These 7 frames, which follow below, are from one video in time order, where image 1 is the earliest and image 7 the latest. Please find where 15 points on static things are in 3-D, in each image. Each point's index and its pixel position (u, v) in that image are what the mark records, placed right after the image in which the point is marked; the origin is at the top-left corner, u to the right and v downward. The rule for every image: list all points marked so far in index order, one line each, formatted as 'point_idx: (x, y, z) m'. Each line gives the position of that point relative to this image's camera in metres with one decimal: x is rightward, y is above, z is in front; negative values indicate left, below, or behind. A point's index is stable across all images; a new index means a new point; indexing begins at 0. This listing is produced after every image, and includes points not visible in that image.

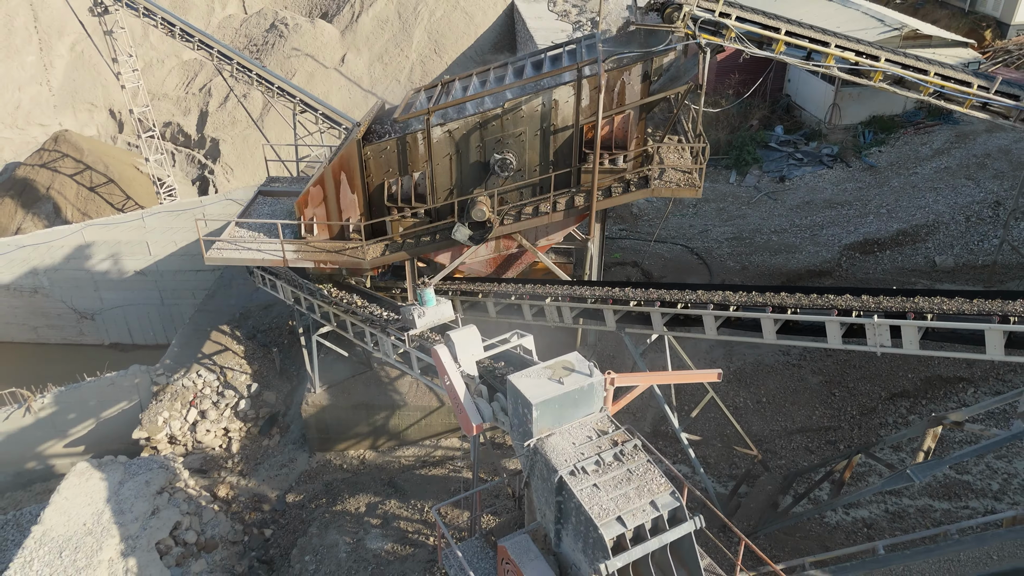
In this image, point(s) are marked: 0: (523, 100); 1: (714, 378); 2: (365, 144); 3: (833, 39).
0: (+0.2, +2.7, +10.8) m
1: (+2.0, -0.9, +7.6) m
2: (-2.2, +2.2, +11.5) m
3: (+4.4, +3.4, +10.5) m
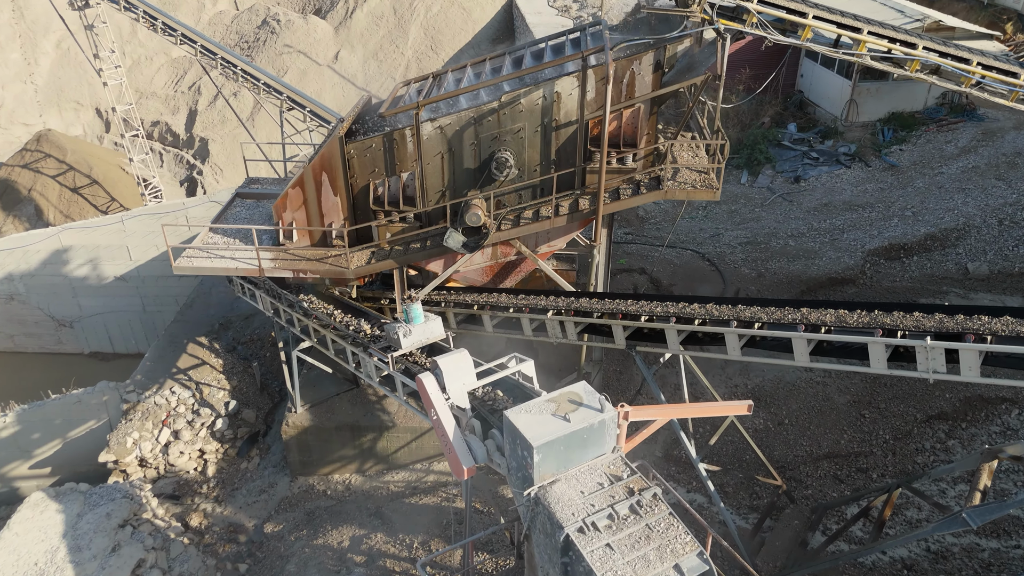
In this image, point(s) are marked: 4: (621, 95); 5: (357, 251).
0: (+0.1, +2.5, +9.8) m
1: (+2.0, -1.1, +6.6) m
2: (-2.3, +2.0, +10.4) m
3: (+4.4, +3.3, +9.5) m
4: (+1.4, +2.5, +9.8) m
5: (-2.2, +0.5, +10.9) m
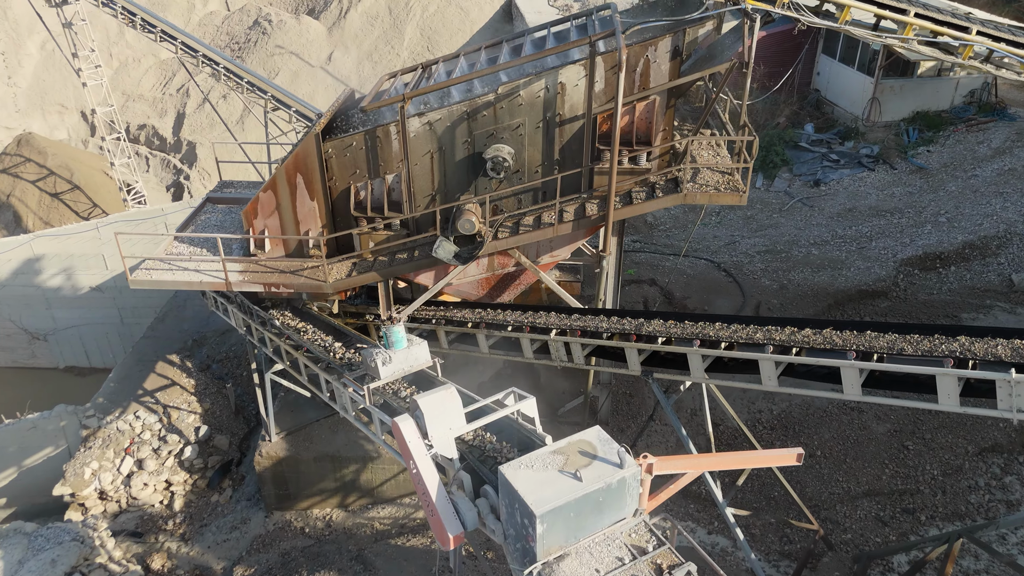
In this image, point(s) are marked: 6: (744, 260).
0: (+0.1, +2.3, +8.6) m
1: (+2.0, -1.2, +5.4) m
2: (-2.3, +1.8, +9.3) m
3: (+4.4, +3.1, +8.3) m
4: (+1.4, +2.3, +8.6) m
5: (-2.2, +0.3, +9.7) m
6: (+4.1, +0.5, +13.5) m
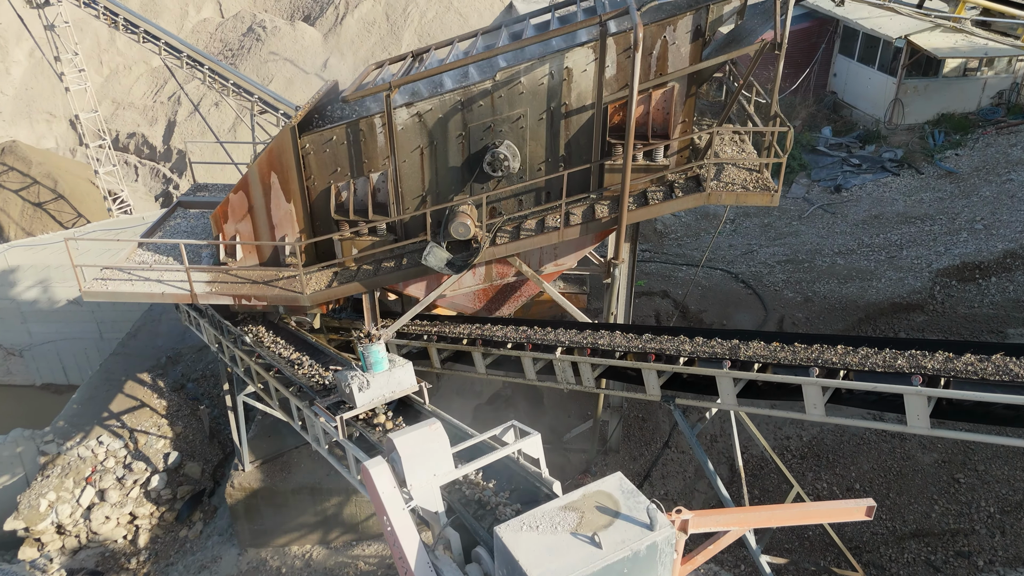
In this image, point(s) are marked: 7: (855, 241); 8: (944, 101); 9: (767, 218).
0: (+0.1, +2.2, +7.6) m
1: (+2.0, -1.3, +4.3) m
2: (-2.3, +1.7, +8.3) m
3: (+4.4, +3.0, +7.3) m
4: (+1.4, +2.2, +7.6) m
5: (-2.2, +0.2, +8.7) m
6: (+4.1, +0.3, +12.5) m
7: (+5.8, +0.8, +12.9) m
8: (+9.0, +3.9, +15.9) m
9: (+4.9, +1.3, +14.6) m
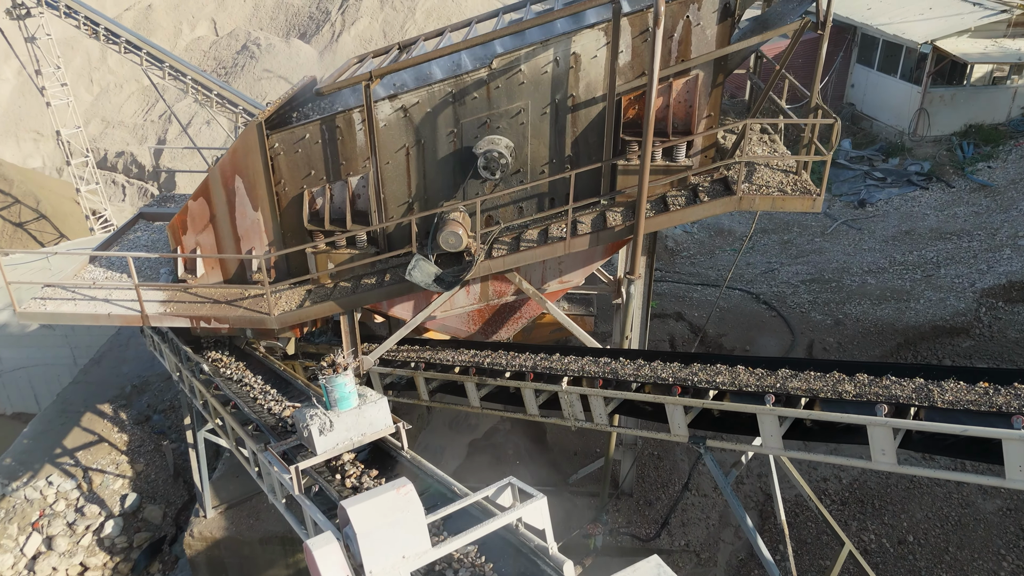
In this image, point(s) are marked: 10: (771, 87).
0: (+0.1, +2.0, +6.6) m
1: (+2.0, -1.4, +3.2) m
2: (-2.3, +1.5, +7.2) m
3: (+4.4, +2.8, +6.3) m
4: (+1.3, +2.0, +6.6) m
5: (-2.2, 0.0, +7.6) m
6: (+4.1, 0.0, +11.4) m
7: (+5.8, +0.5, +11.8) m
8: (+9.0, +3.5, +14.9) m
9: (+4.9, +1.0, +13.5) m
10: (+2.4, +1.8, +7.1) m
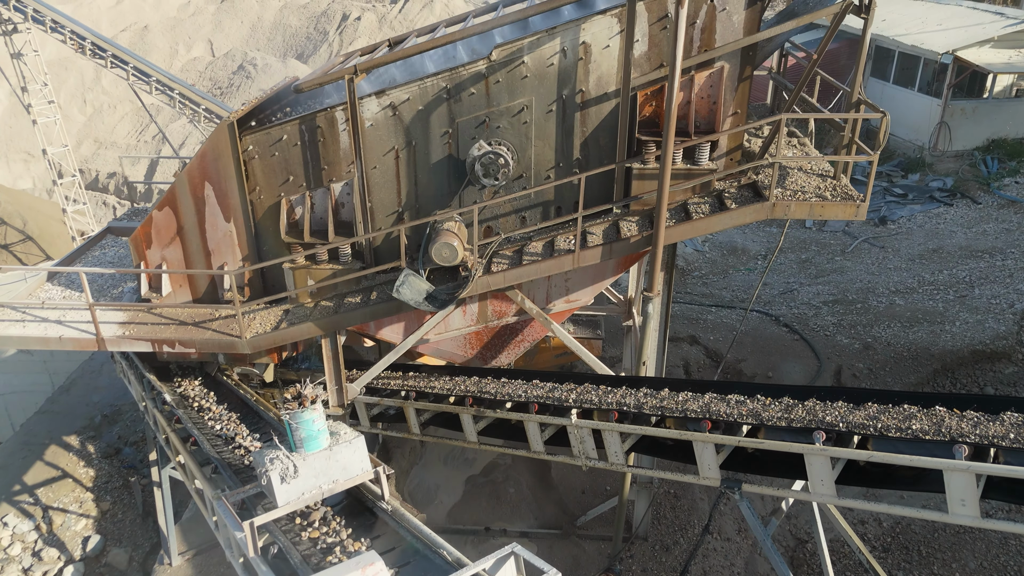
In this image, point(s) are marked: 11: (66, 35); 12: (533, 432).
0: (+0.1, +1.9, +5.9) m
1: (+2.0, -1.4, +2.3) m
2: (-2.3, +1.3, +6.5) m
3: (+4.4, +2.7, +5.6) m
4: (+1.4, +1.8, +5.8) m
5: (-2.2, -0.2, +6.8) m
6: (+4.1, -0.3, +10.6) m
7: (+5.8, +0.1, +11.0) m
8: (+9.0, +3.0, +14.2) m
9: (+4.9, +0.6, +12.7) m
10: (+2.4, +1.7, +6.4) m
11: (-11.2, +6.4, +19.3) m
12: (+0.2, -1.1, +5.8) m
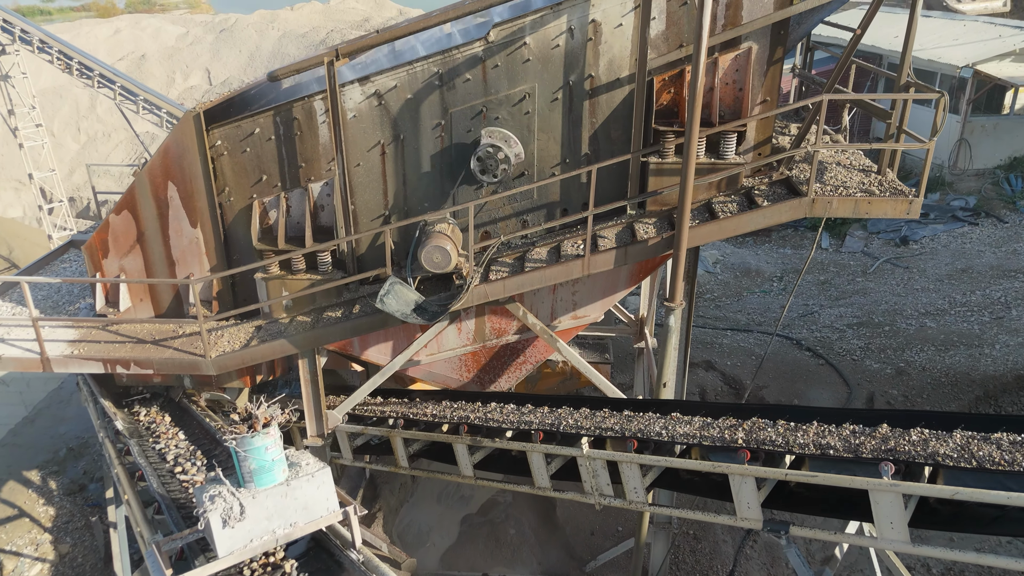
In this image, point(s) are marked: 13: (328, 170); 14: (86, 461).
0: (+0.1, +1.8, +5.2) m
1: (+2.0, -1.3, +1.5) m
2: (-2.3, +1.2, +5.8) m
3: (+4.4, +2.6, +5.0) m
4: (+1.4, +1.8, +5.2) m
5: (-2.2, -0.3, +6.0) m
6: (+4.1, -0.6, +9.8) m
7: (+5.8, -0.2, +10.3) m
8: (+9.0, +2.6, +13.6) m
9: (+4.9, +0.2, +12.0) m
10: (+2.4, +1.6, +5.7) m
11: (-11.2, +5.7, +18.8) m
12: (+0.2, -1.2, +5.0) m
13: (-1.4, +0.9, +5.8) m
14: (-5.4, -2.2, +9.6) m
